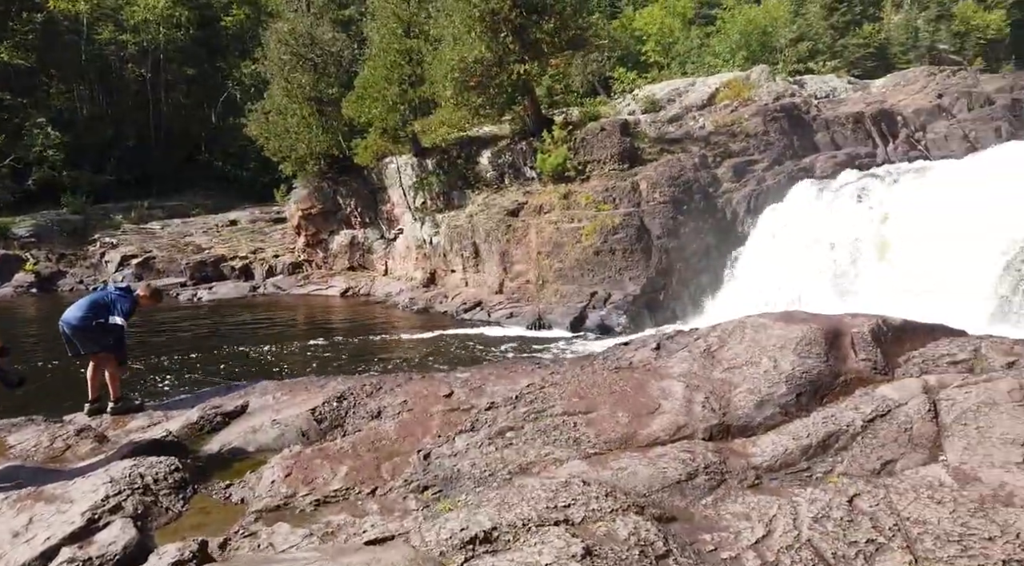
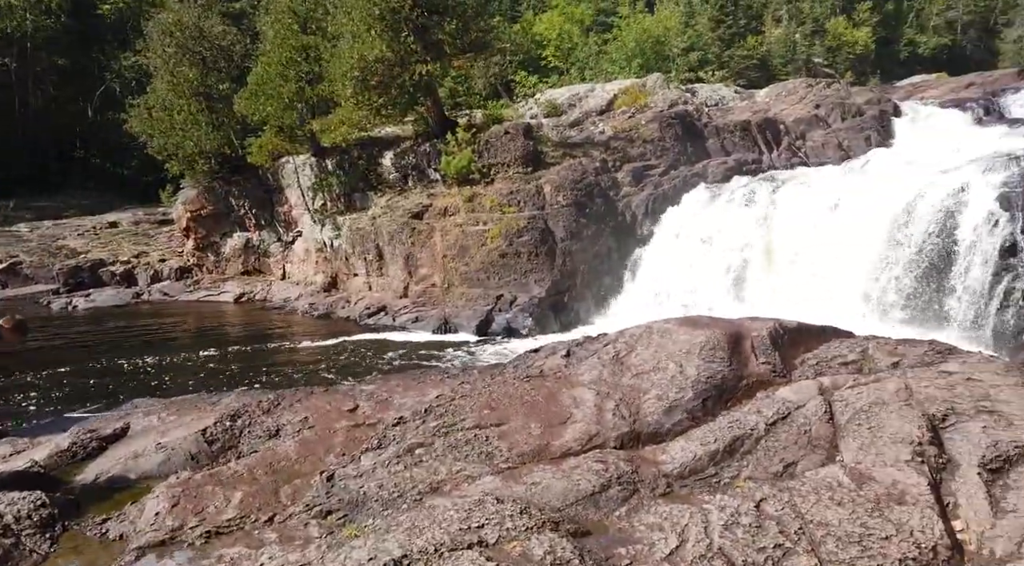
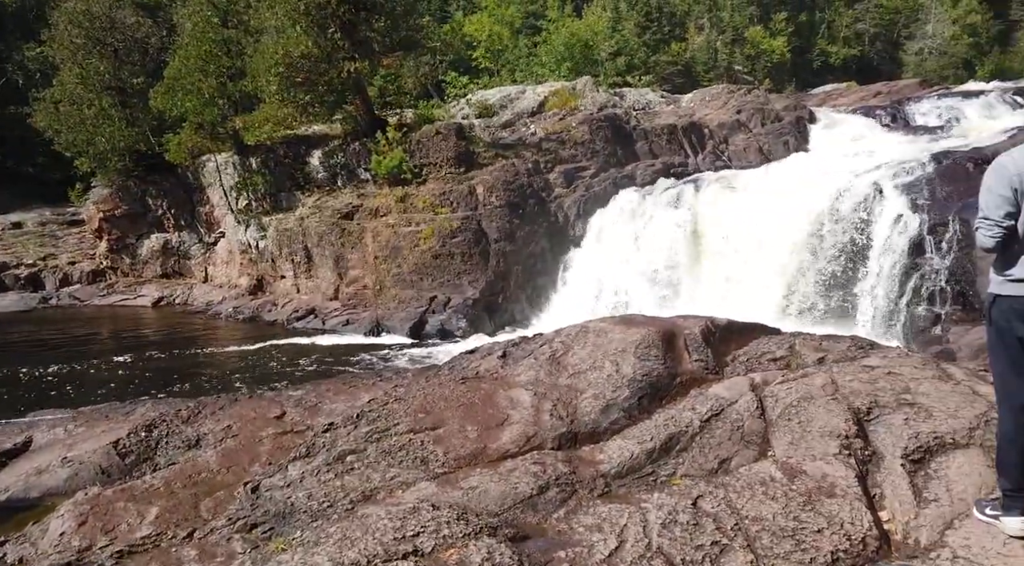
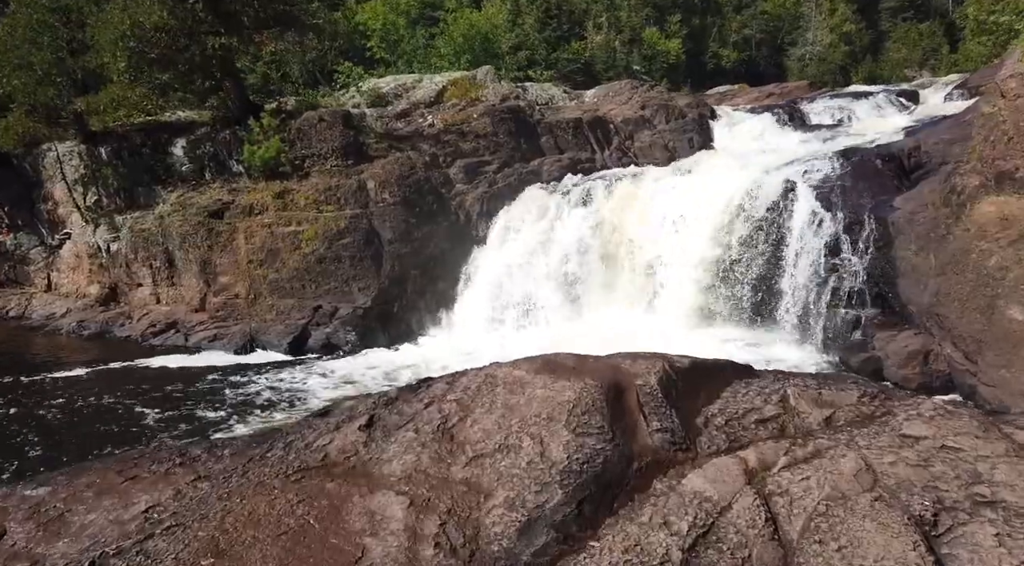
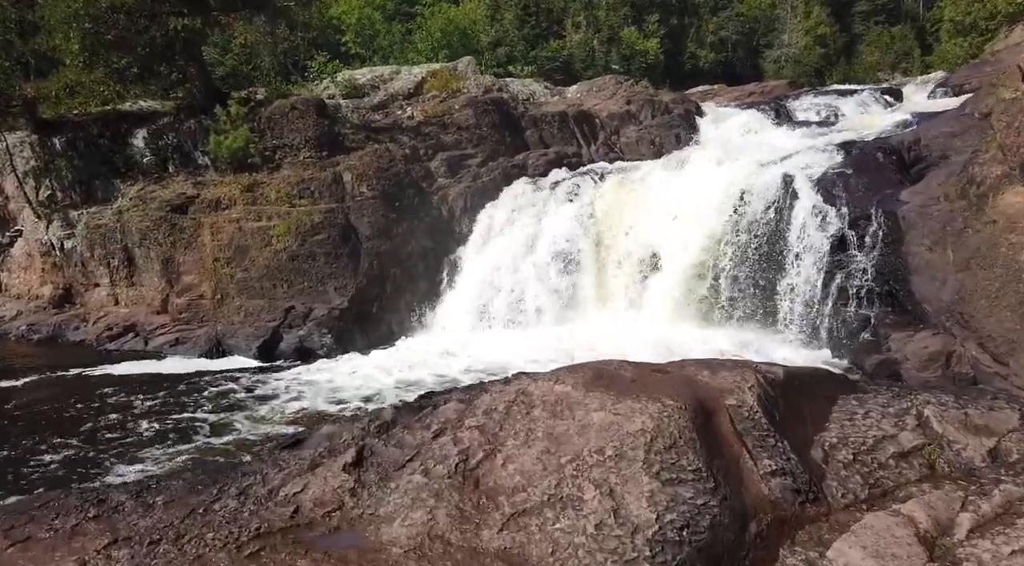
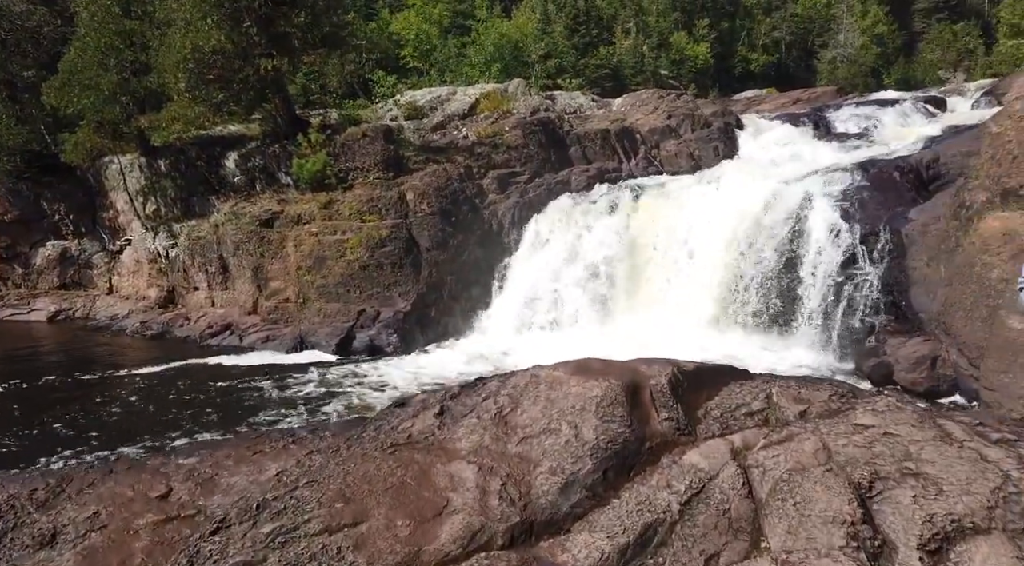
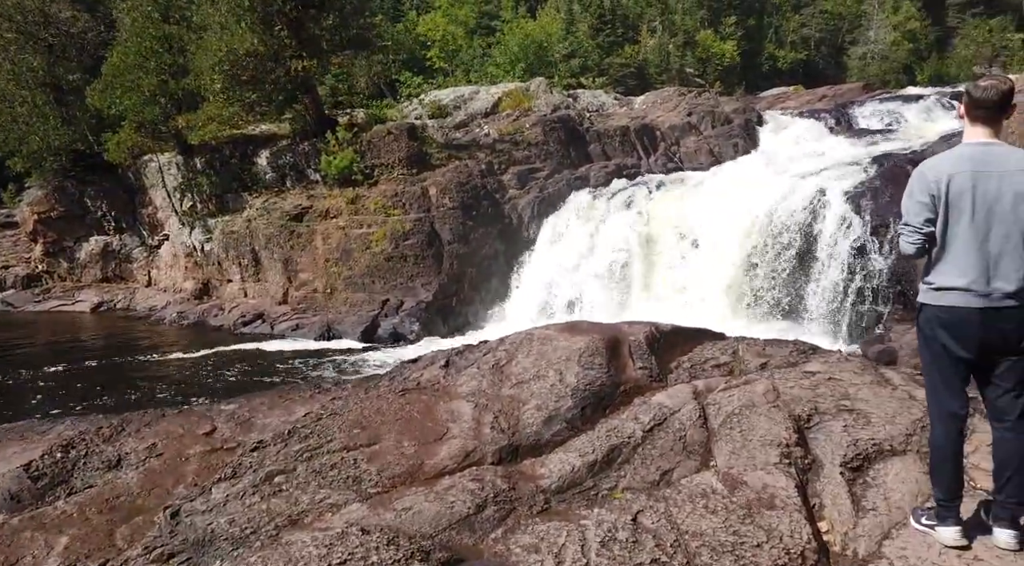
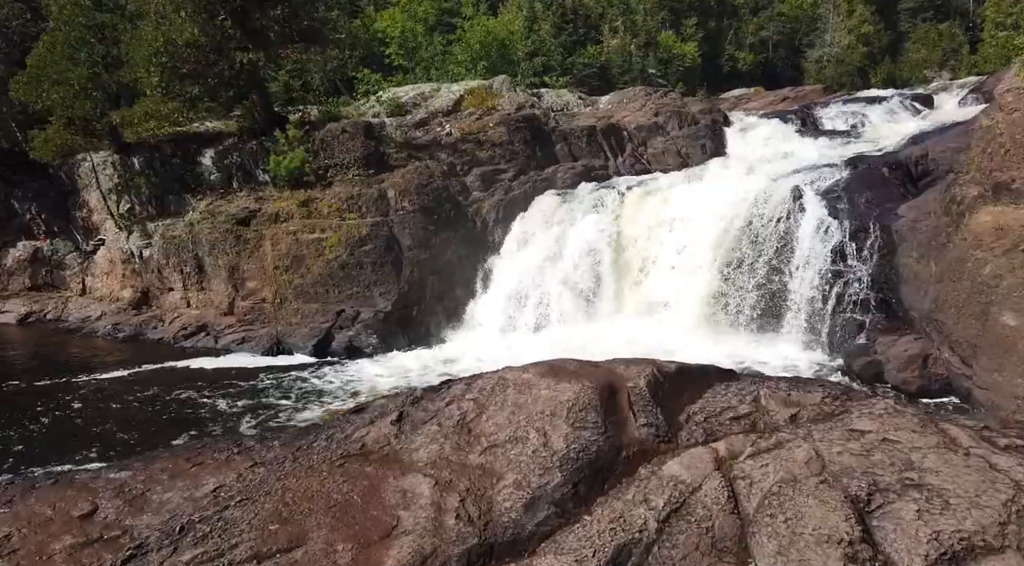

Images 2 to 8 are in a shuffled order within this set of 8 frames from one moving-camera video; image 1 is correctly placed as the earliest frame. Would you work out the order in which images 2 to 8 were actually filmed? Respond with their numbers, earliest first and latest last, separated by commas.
2, 3, 7, 6, 8, 4, 5
